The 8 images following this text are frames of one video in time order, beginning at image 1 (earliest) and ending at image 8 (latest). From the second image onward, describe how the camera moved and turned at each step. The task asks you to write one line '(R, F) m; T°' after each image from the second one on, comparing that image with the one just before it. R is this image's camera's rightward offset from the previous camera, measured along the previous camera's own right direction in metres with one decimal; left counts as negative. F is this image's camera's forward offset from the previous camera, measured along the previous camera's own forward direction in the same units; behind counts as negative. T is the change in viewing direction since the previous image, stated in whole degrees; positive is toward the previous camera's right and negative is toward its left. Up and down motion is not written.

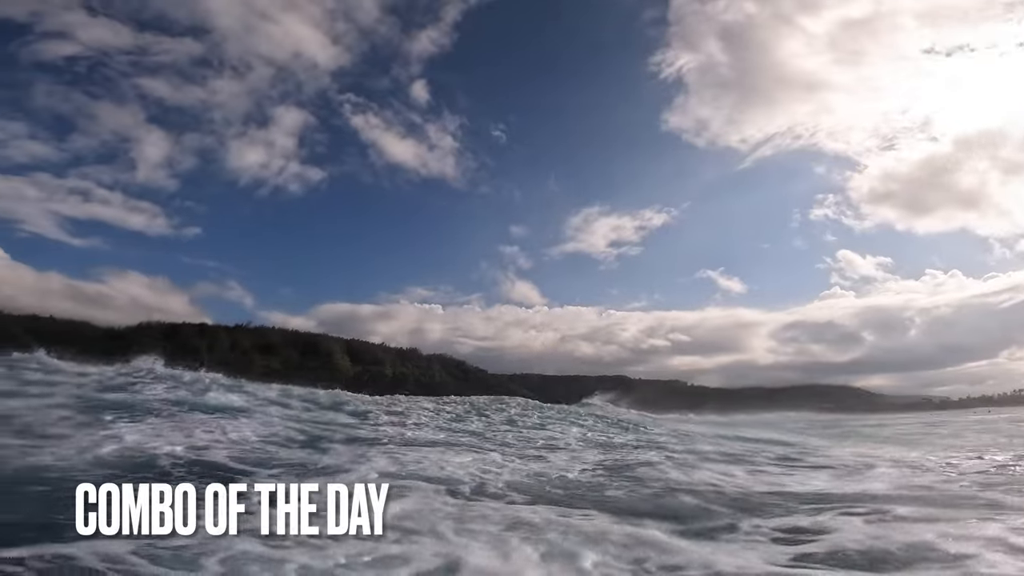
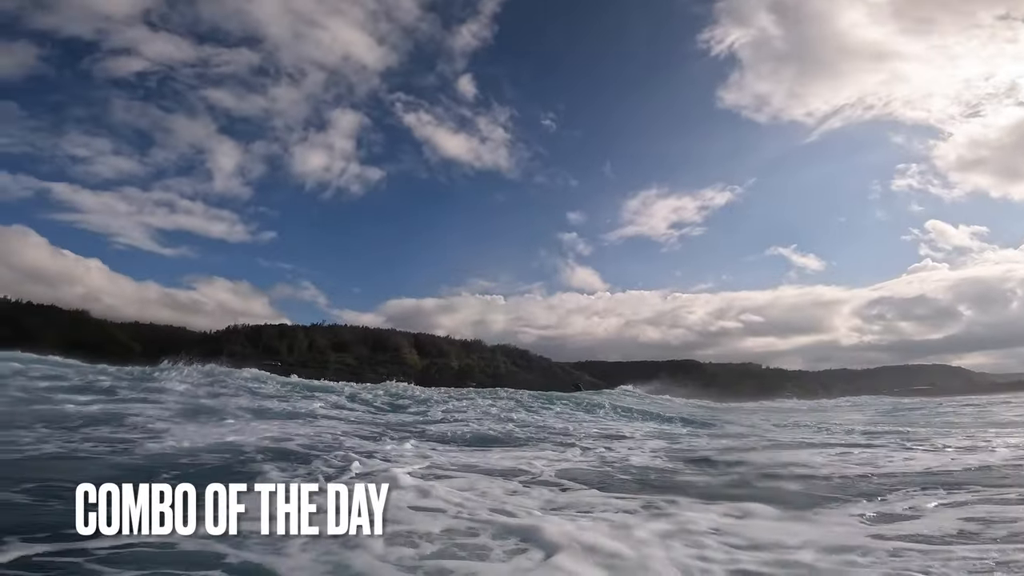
(-0.1, -0.1) m; -5°
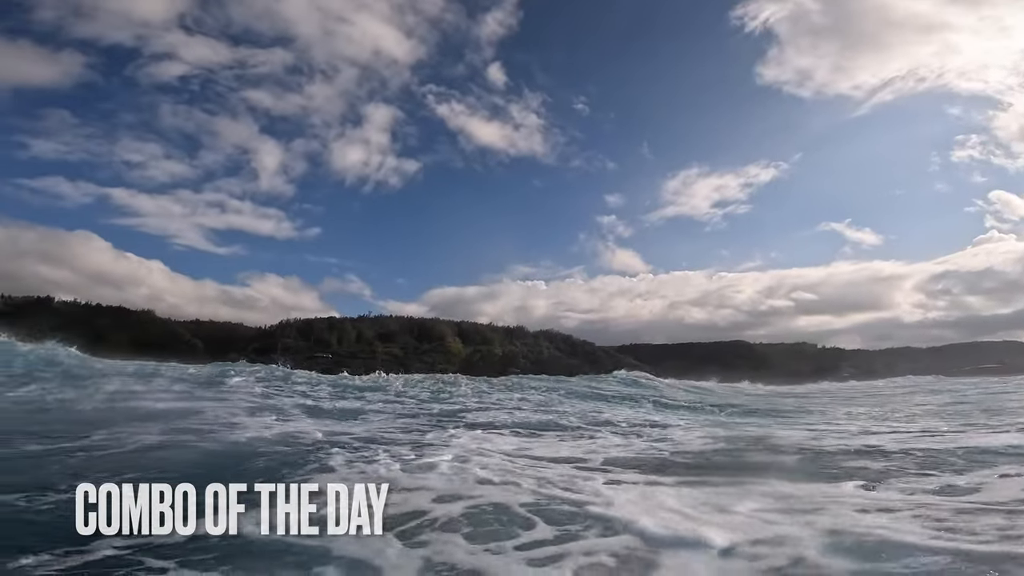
(-0.2, -0.2) m; -3°
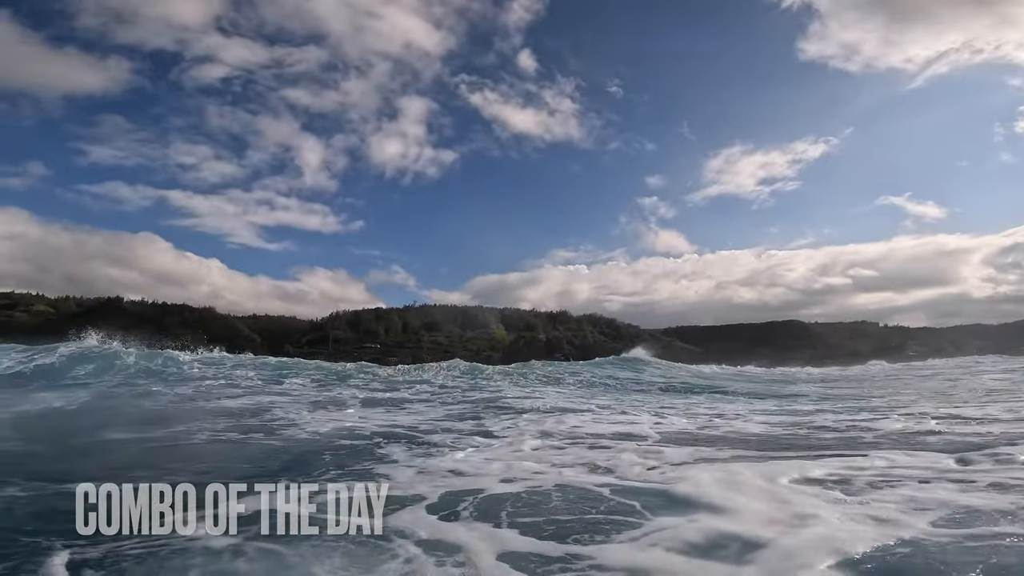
(-0.3, -0.3) m; -3°
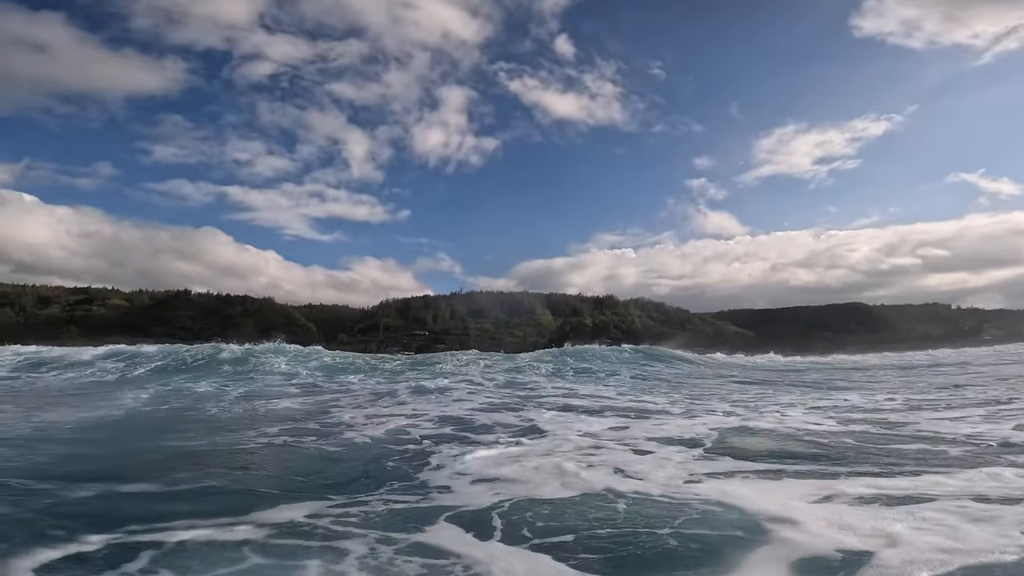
(-0.3, -0.1) m; -4°
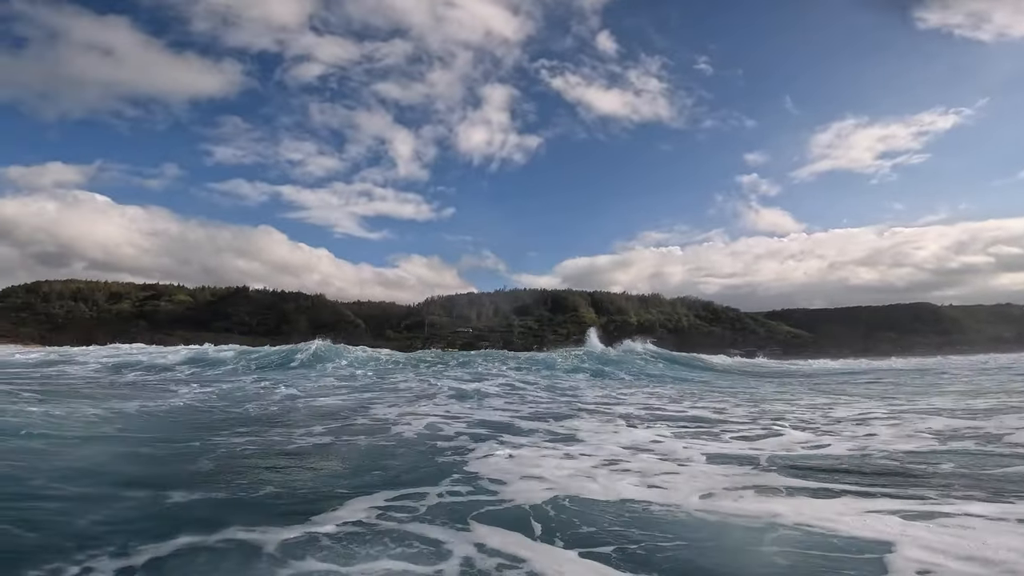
(-0.4, -0.1) m; -3°
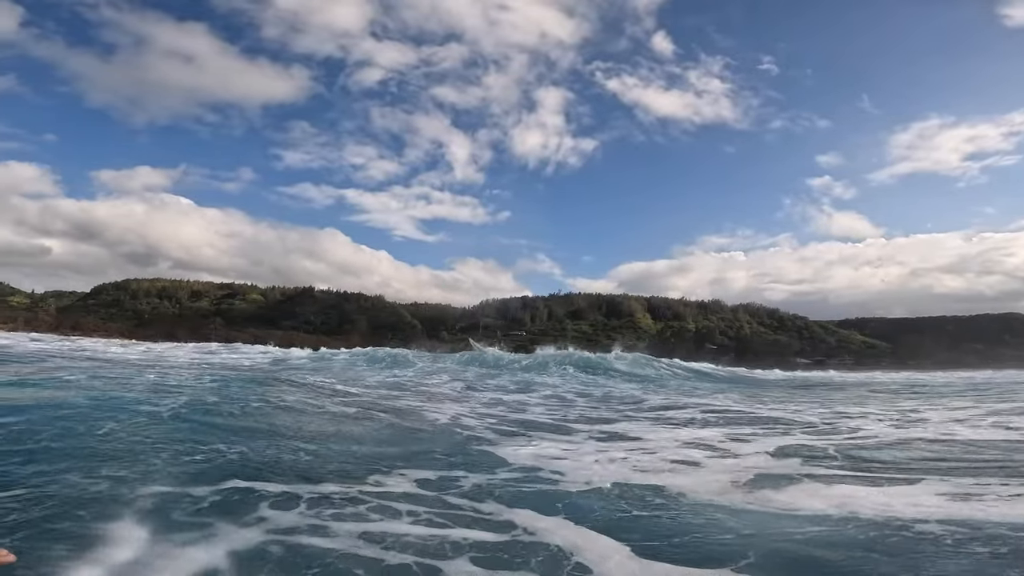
(-0.5, +0.2) m; -4°
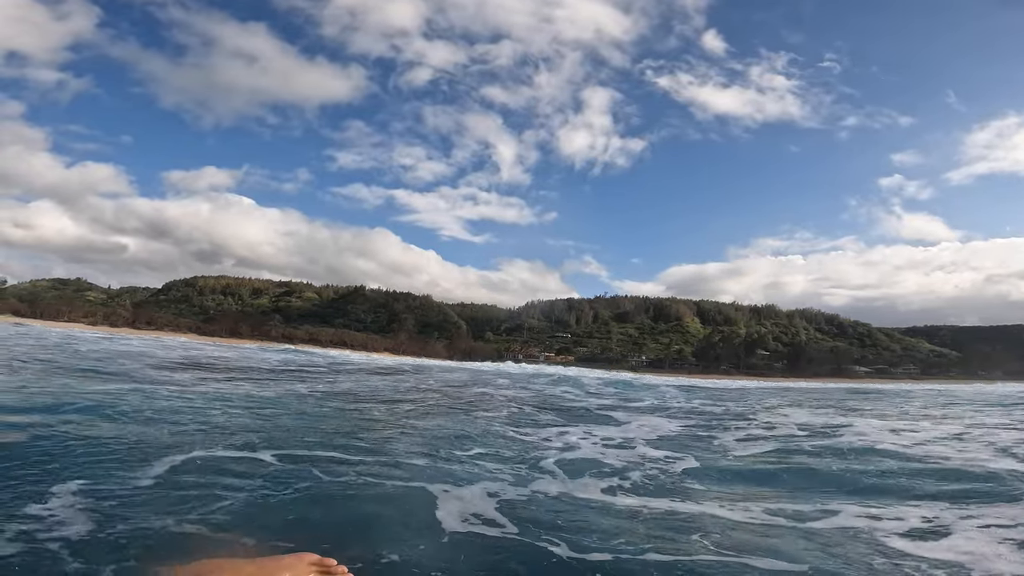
(-0.5, +0.2) m; -4°
